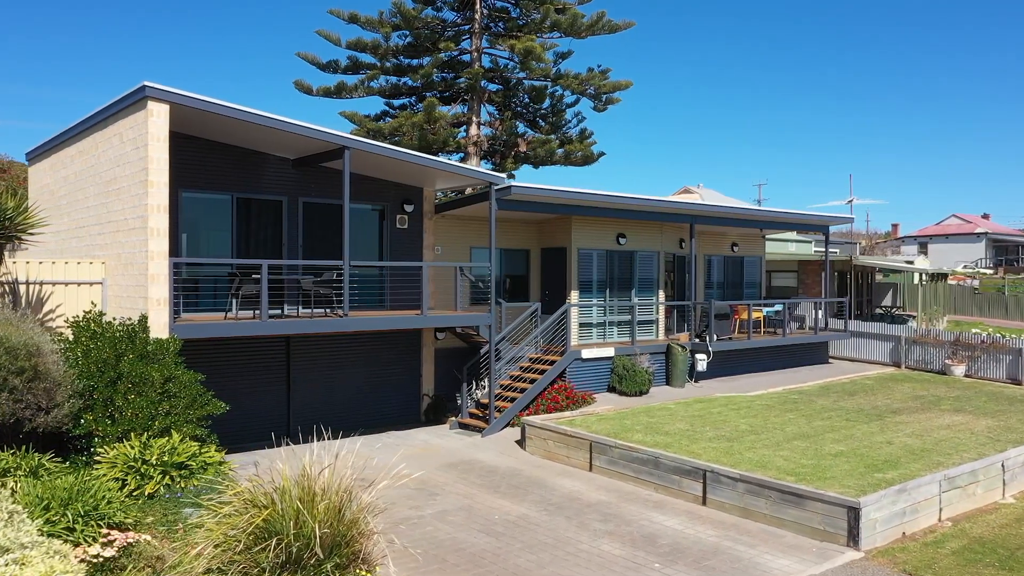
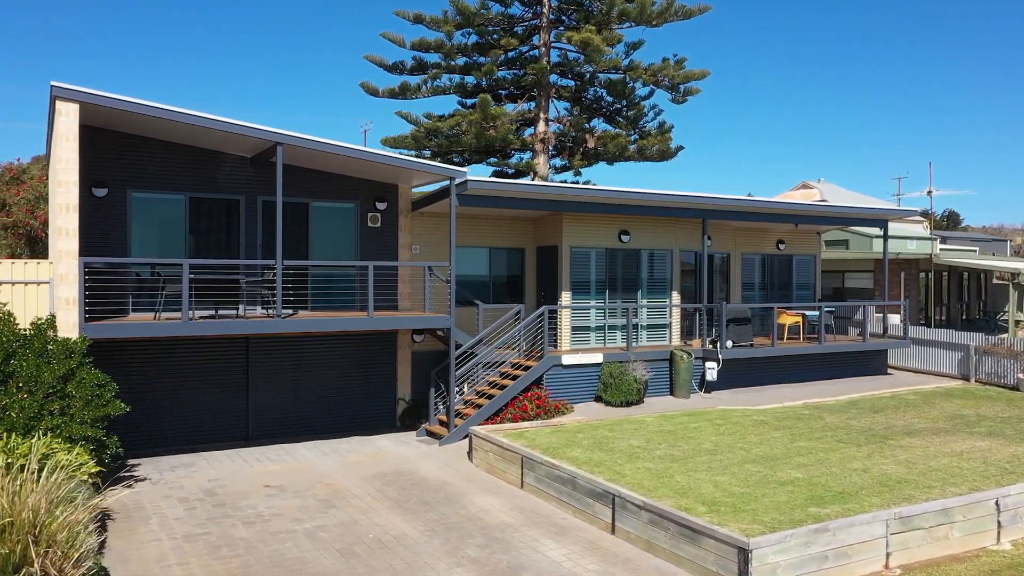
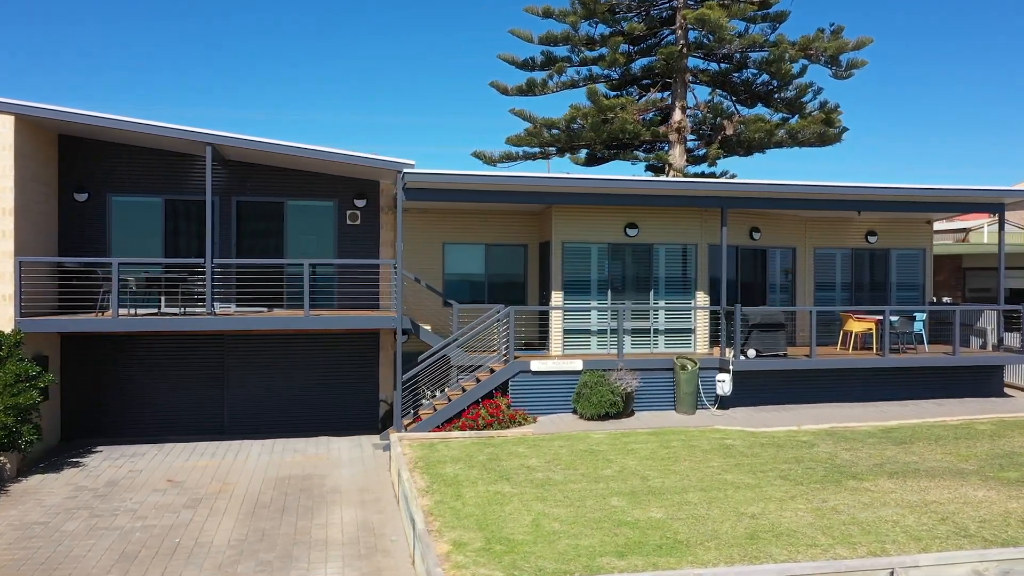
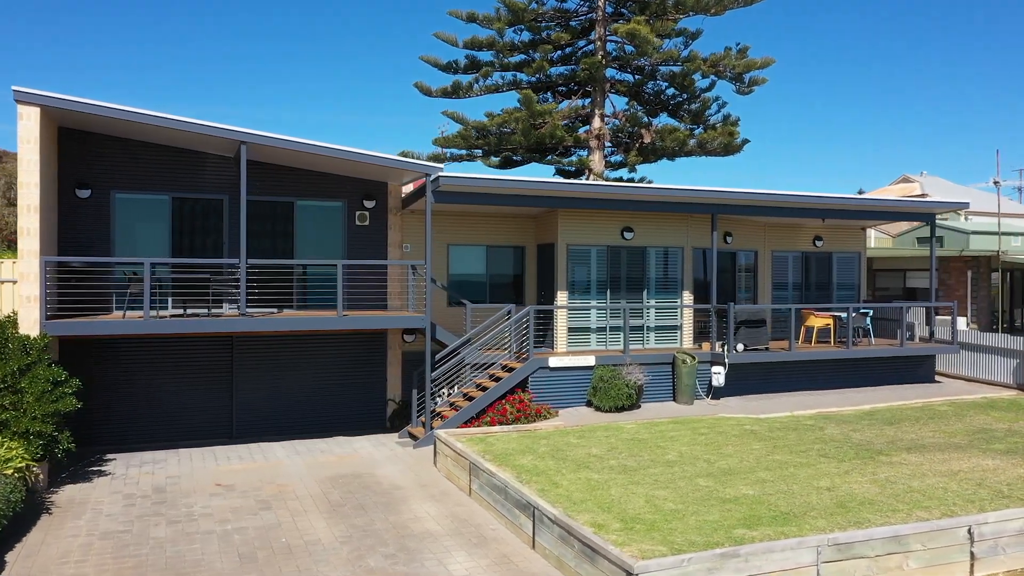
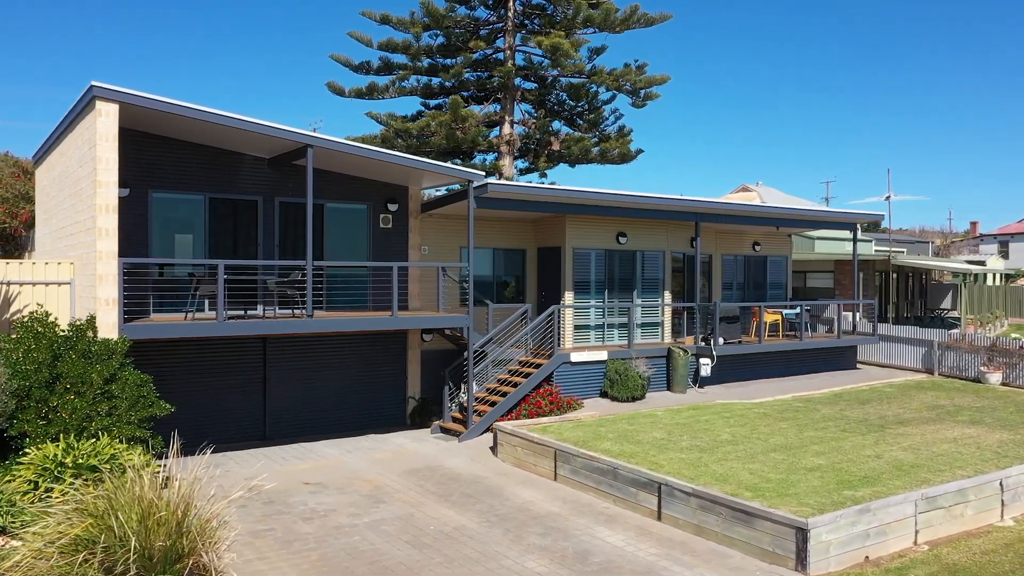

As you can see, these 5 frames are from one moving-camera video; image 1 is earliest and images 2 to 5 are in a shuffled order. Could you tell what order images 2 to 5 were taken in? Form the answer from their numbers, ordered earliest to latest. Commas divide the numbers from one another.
5, 2, 4, 3
